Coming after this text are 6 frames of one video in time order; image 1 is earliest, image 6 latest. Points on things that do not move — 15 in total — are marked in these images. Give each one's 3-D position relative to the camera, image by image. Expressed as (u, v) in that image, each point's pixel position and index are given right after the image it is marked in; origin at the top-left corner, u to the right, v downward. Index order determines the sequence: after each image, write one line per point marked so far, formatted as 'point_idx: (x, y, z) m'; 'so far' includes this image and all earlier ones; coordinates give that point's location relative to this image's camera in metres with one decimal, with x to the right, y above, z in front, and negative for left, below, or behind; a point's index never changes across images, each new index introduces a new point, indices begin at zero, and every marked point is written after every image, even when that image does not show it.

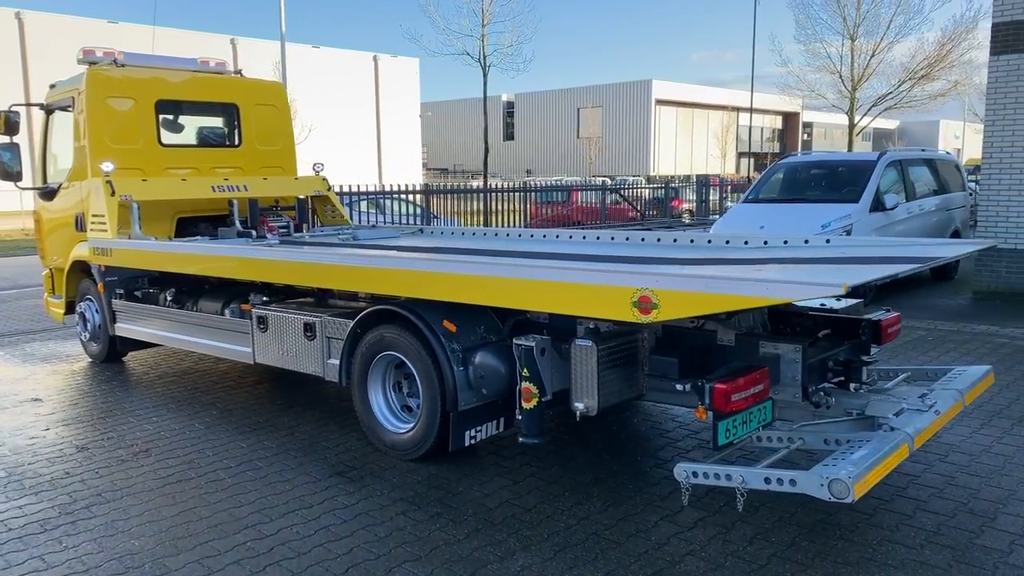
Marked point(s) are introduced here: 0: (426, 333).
0: (-0.5, -0.3, +4.8) m
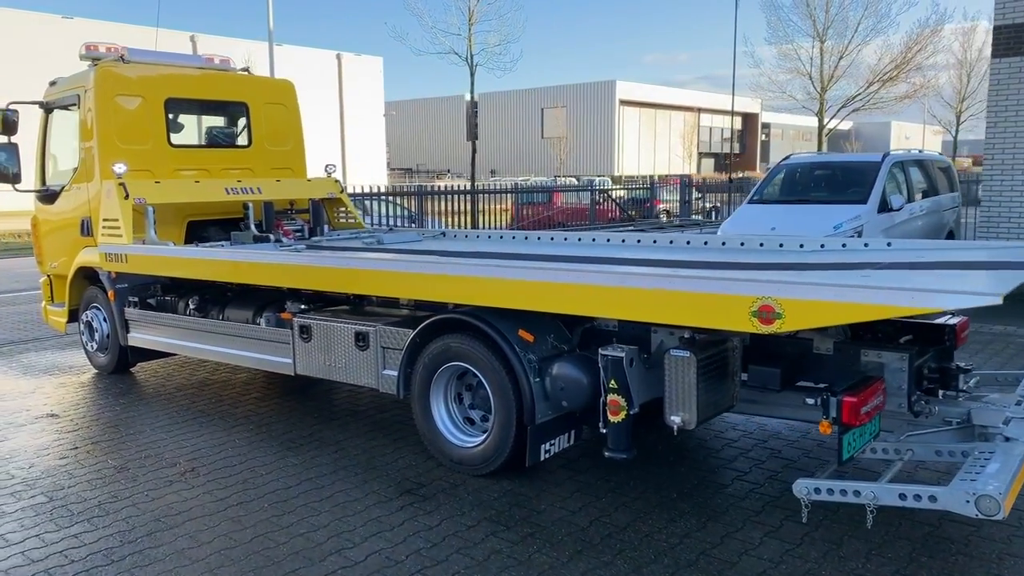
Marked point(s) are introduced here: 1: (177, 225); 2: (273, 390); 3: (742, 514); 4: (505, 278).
0: (-0.1, -0.3, +4.6) m
1: (-3.2, +0.6, +7.8) m
2: (-2.1, -0.9, +7.1) m
3: (+1.2, -1.2, +4.2) m
4: (0.0, +0.1, +4.6) m
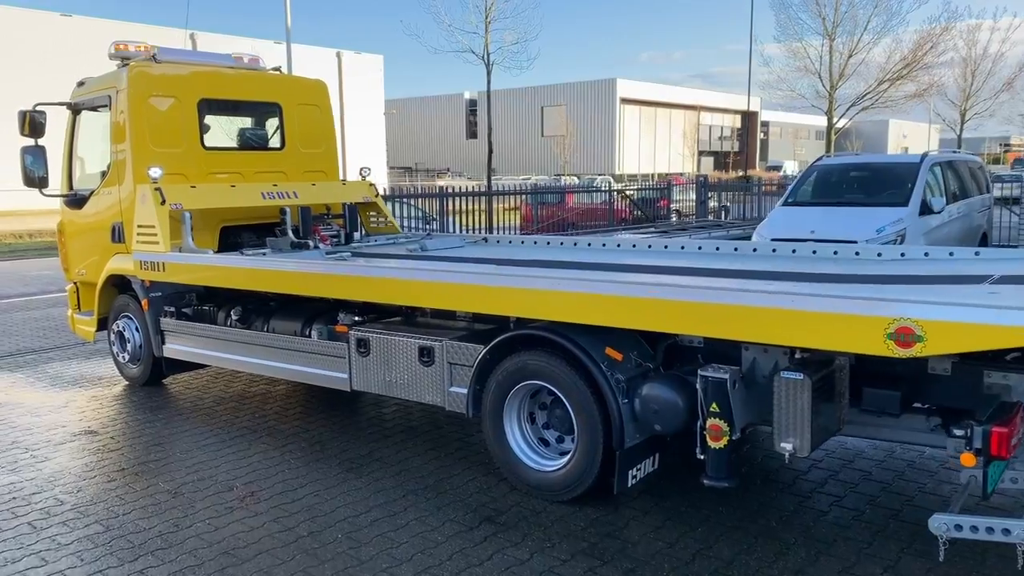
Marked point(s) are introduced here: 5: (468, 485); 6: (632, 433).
0: (+0.4, -0.4, +4.3) m
1: (-2.8, +0.5, +7.5) m
2: (-1.6, -1.0, +6.8) m
3: (+1.6, -1.2, +3.9) m
4: (+0.4, 0.0, +4.3) m
5: (-0.3, -1.2, +4.8) m
6: (+0.6, -0.8, +4.2) m
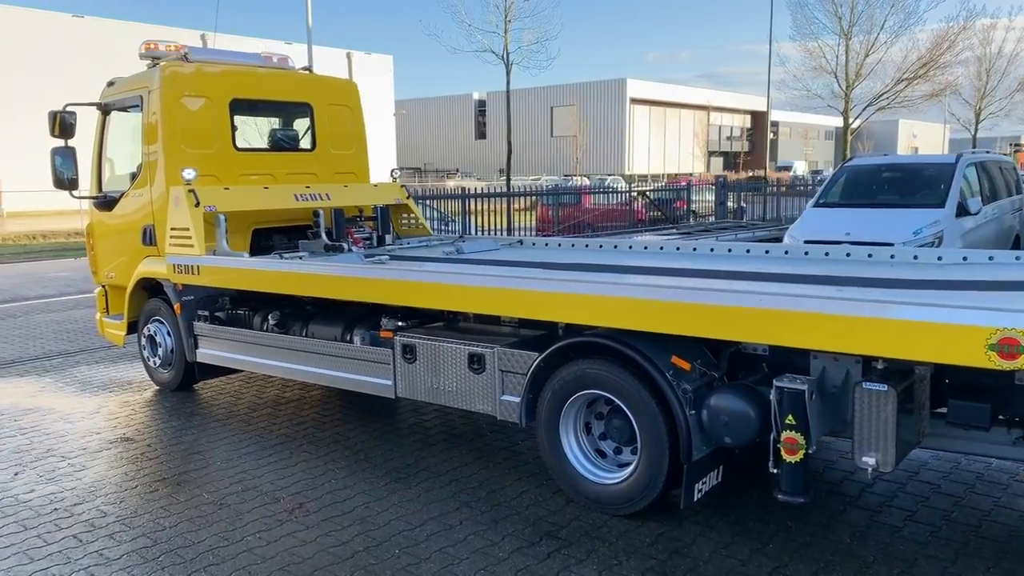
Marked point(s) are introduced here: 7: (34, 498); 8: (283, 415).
0: (+0.7, -0.4, +4.2) m
1: (-2.4, +0.5, +7.3) m
2: (-1.3, -1.0, +6.7) m
3: (+2.0, -1.3, +3.7) m
4: (+0.7, -0.1, +4.1) m
5: (+0.1, -1.2, +4.7) m
6: (+1.0, -0.8, +4.1) m
7: (-2.9, -1.3, +4.8) m
8: (-1.8, -1.0, +6.6) m
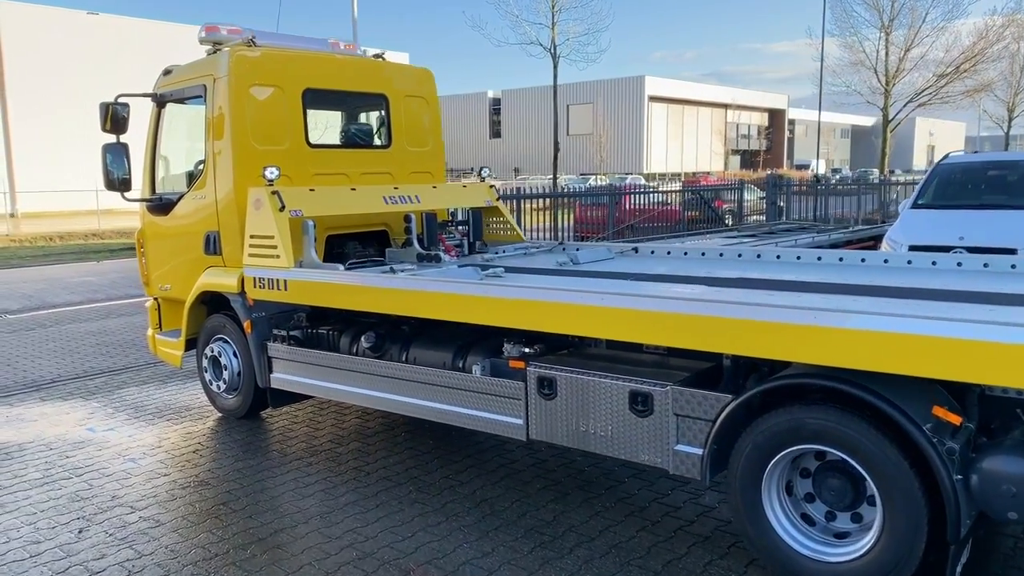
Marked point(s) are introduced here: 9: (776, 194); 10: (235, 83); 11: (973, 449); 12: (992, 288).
0: (+1.6, -0.5, +3.3) m
1: (-1.5, +0.4, +6.5) m
2: (-0.4, -1.1, +5.8) m
3: (+2.8, -1.4, +2.9) m
4: (+1.6, -0.2, +3.2) m
5: (+0.9, -1.3, +3.8) m
6: (+1.8, -0.9, +3.2) m
7: (-2.0, -1.4, +4.0) m
8: (-1.0, -1.1, +5.7) m
9: (+6.4, +2.3, +19.8) m
10: (-2.1, +1.6, +6.2) m
11: (+1.9, -0.6, +3.3) m
12: (+2.7, 0.0, +4.6) m
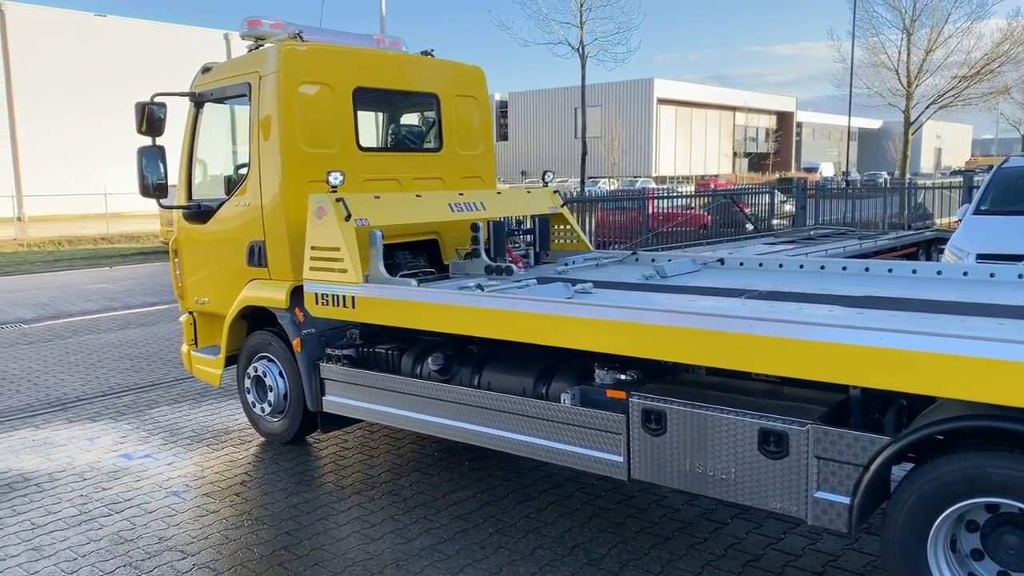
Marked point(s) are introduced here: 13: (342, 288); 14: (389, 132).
0: (+2.0, -0.6, +2.8) m
1: (-1.0, +0.3, +6.0) m
2: (+0.1, -1.2, +5.3) m
3: (+3.3, -1.5, +2.3) m
4: (+2.1, -0.3, +2.7) m
5: (+1.4, -1.4, +3.3) m
6: (+2.3, -1.0, +2.7) m
7: (-1.5, -1.5, +3.5) m
8: (-0.5, -1.2, +5.2) m
9: (+7.0, +2.1, +19.3) m
10: (-1.6, +1.5, +5.7) m
11: (+2.3, -0.7, +2.7) m
12: (+3.2, -0.1, +4.0) m
13: (-1.2, 0.0, +5.3) m
14: (-1.0, +1.2, +6.4) m
